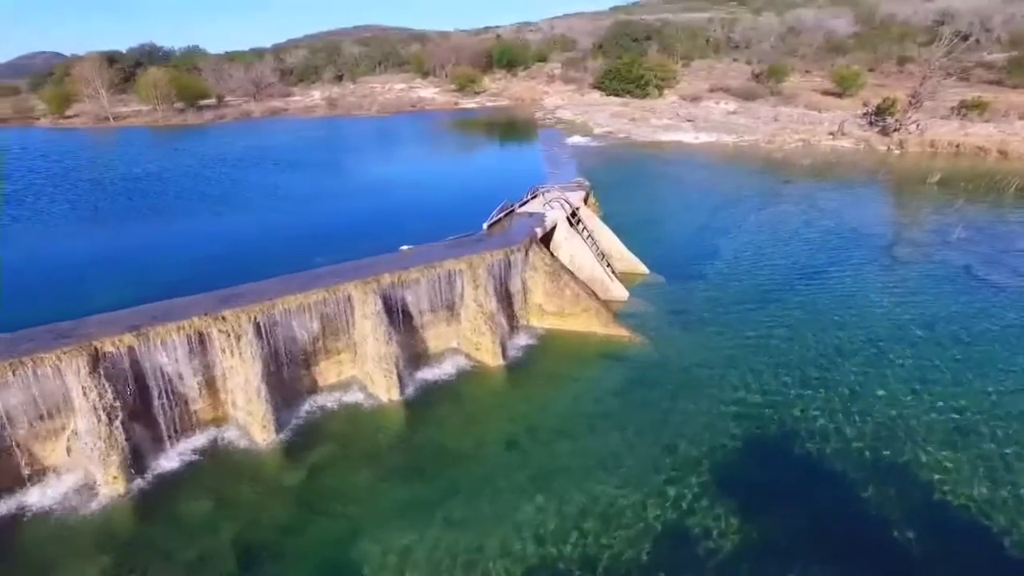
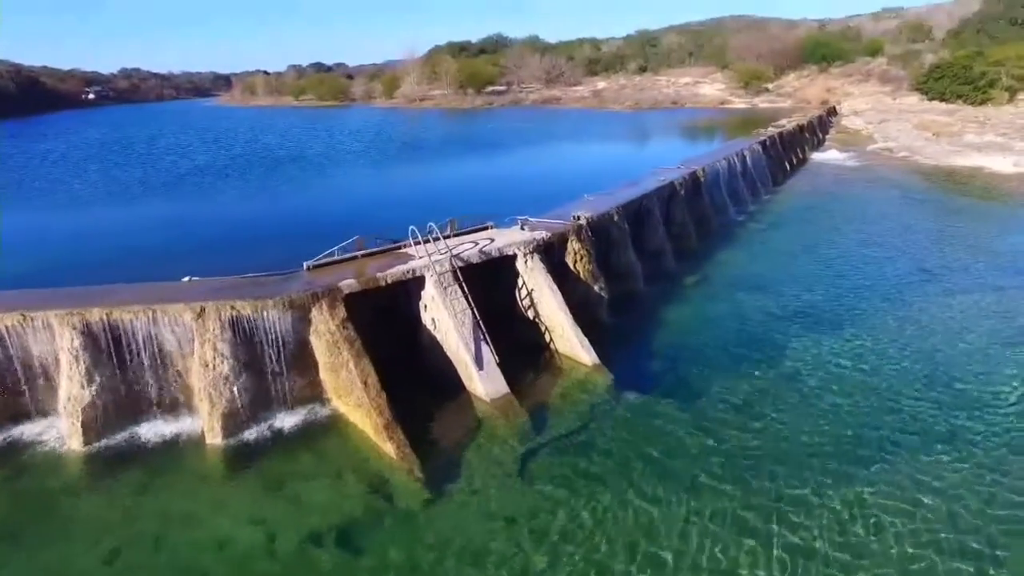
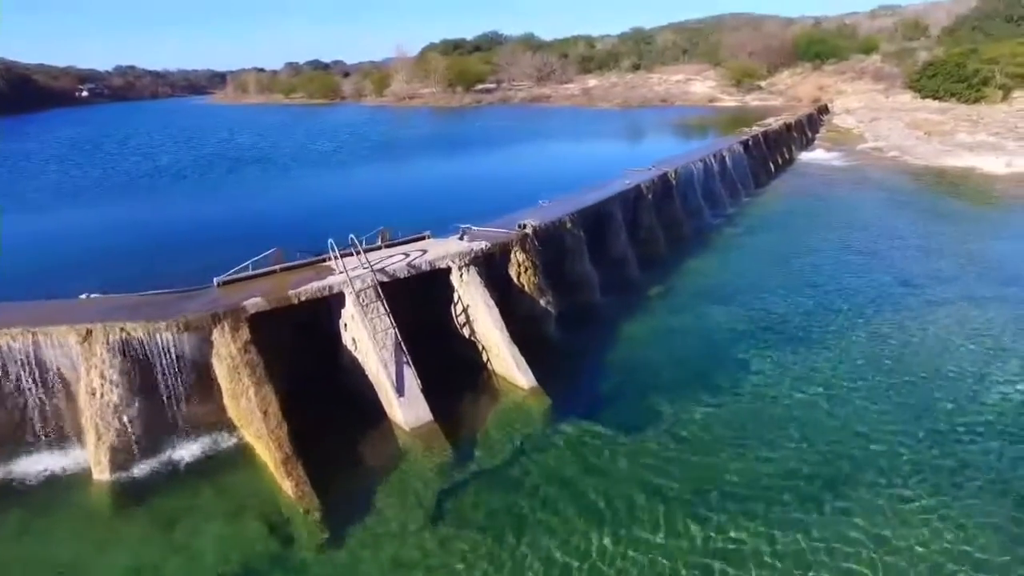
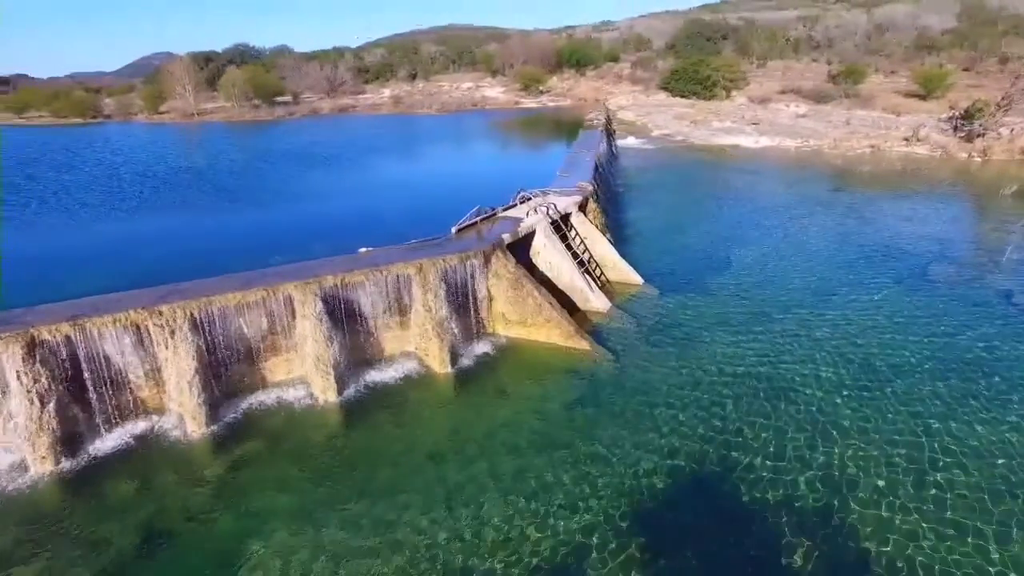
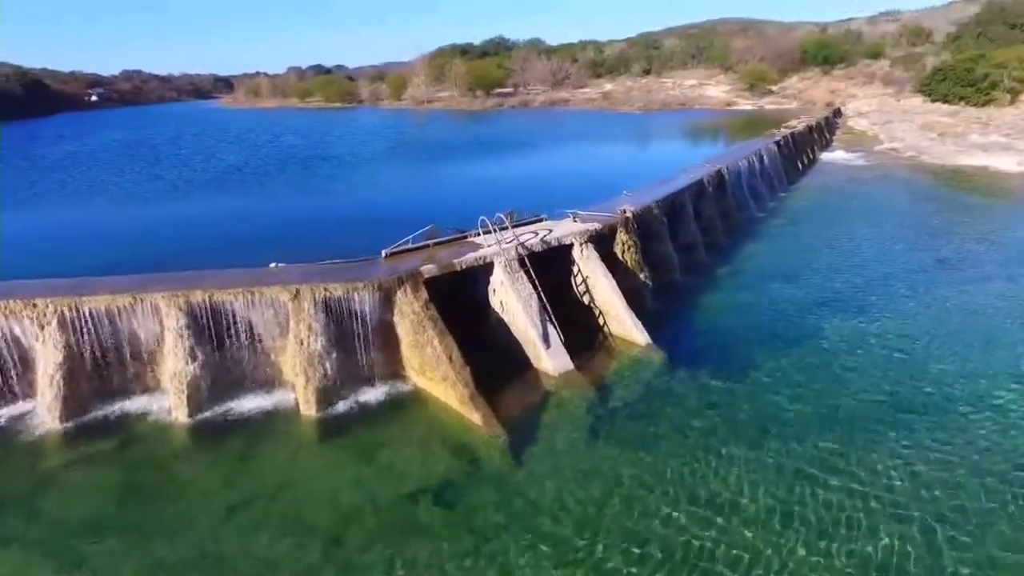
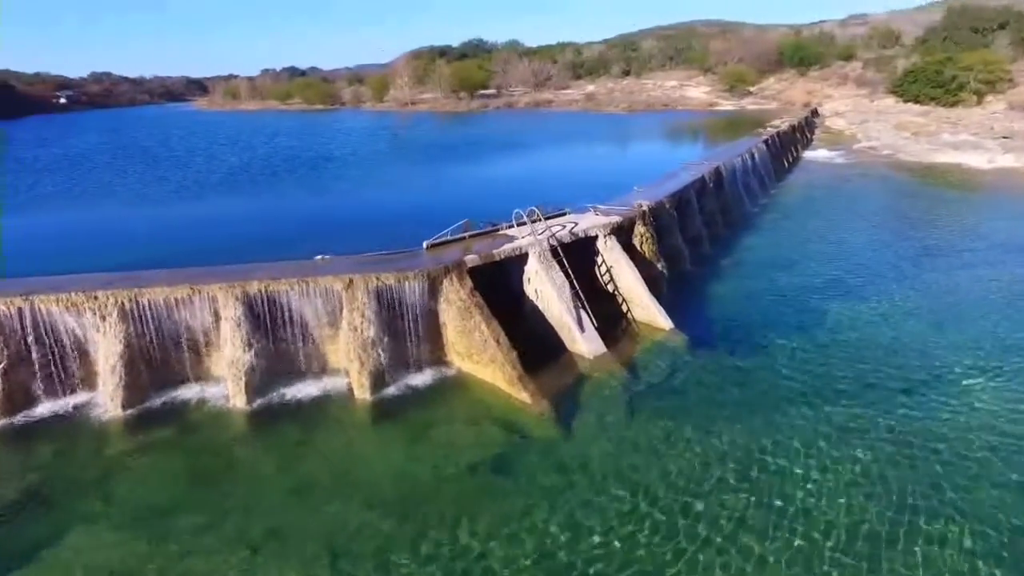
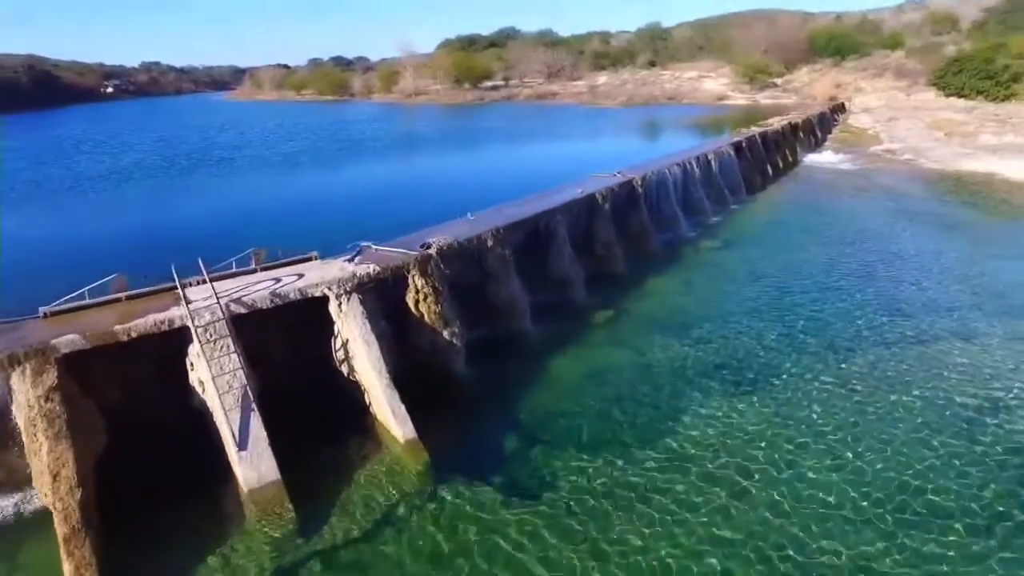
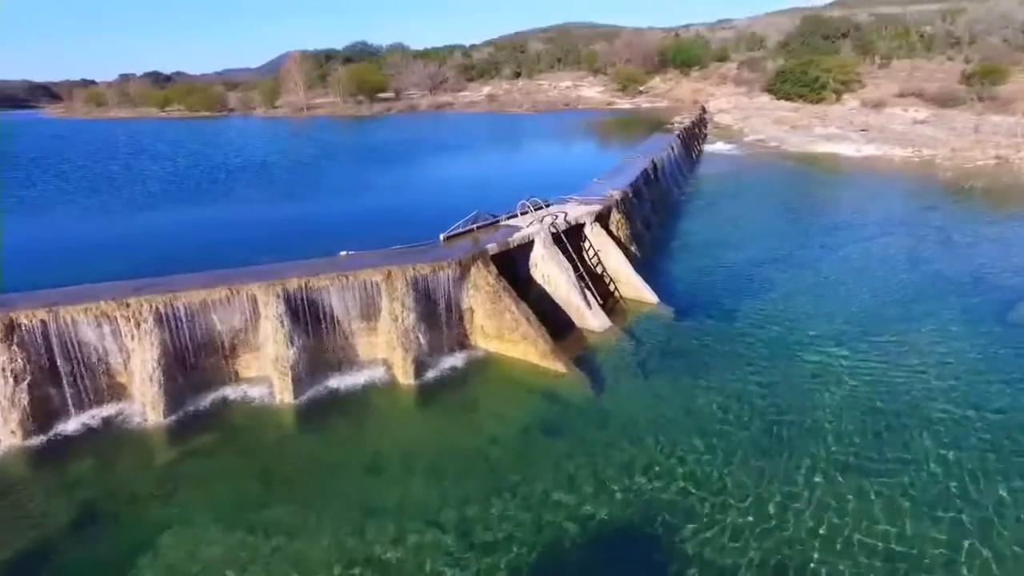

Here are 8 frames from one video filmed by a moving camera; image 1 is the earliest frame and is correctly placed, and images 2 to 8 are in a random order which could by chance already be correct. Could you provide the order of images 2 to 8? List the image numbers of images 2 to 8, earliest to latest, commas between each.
4, 8, 6, 5, 2, 3, 7
